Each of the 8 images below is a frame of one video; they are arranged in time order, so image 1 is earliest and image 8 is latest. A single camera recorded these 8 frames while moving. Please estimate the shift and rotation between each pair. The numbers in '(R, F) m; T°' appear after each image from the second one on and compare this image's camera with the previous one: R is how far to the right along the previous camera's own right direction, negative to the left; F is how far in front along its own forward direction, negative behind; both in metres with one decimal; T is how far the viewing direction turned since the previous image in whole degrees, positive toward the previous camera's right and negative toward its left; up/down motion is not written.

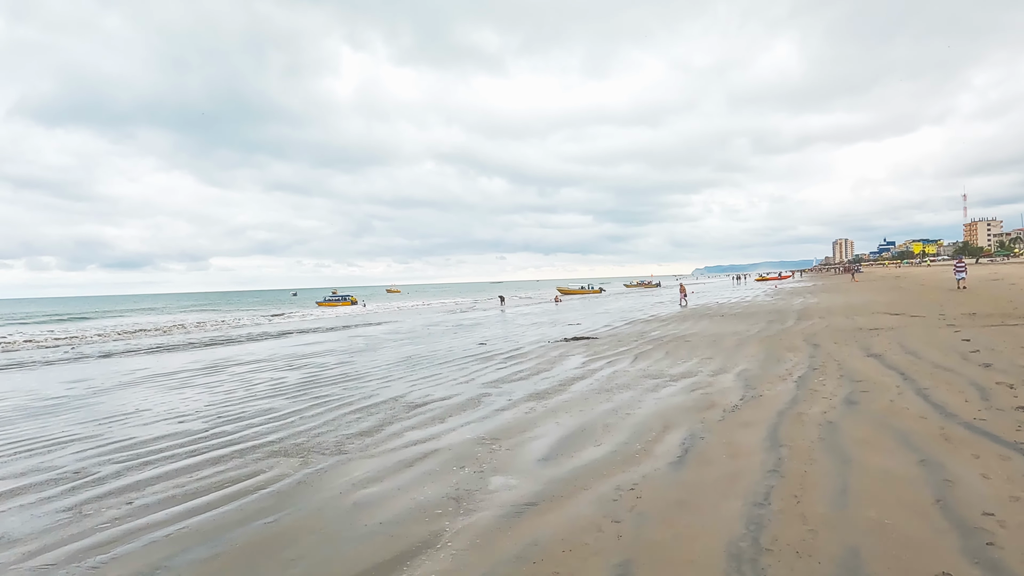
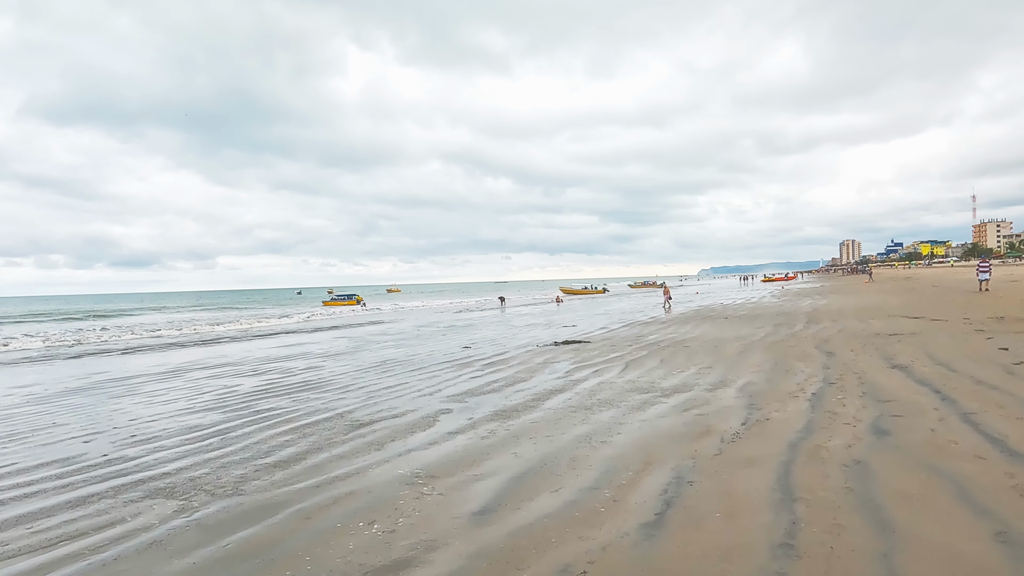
(+0.7, +1.4) m; -1°
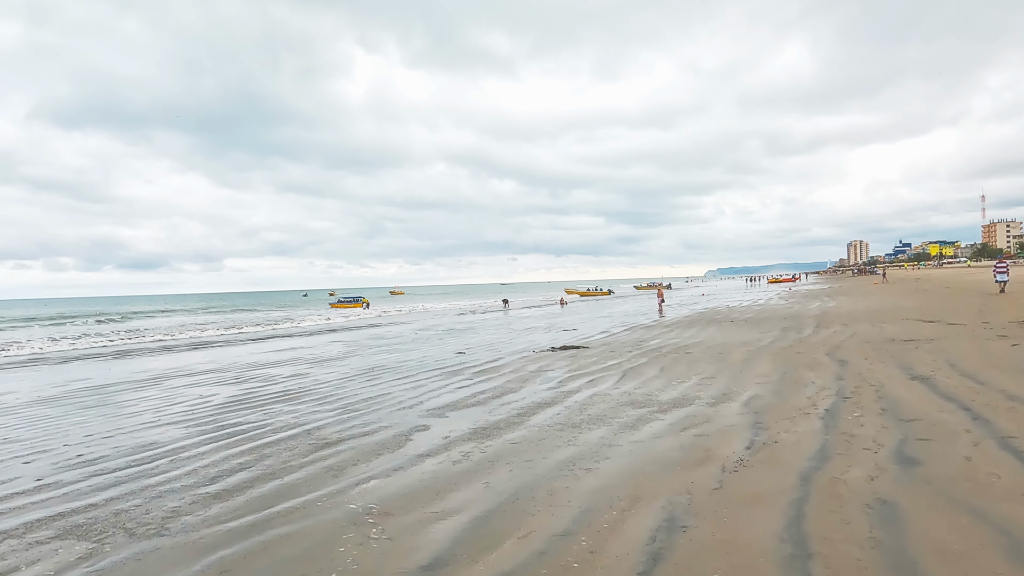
(+0.4, +0.7) m; -1°
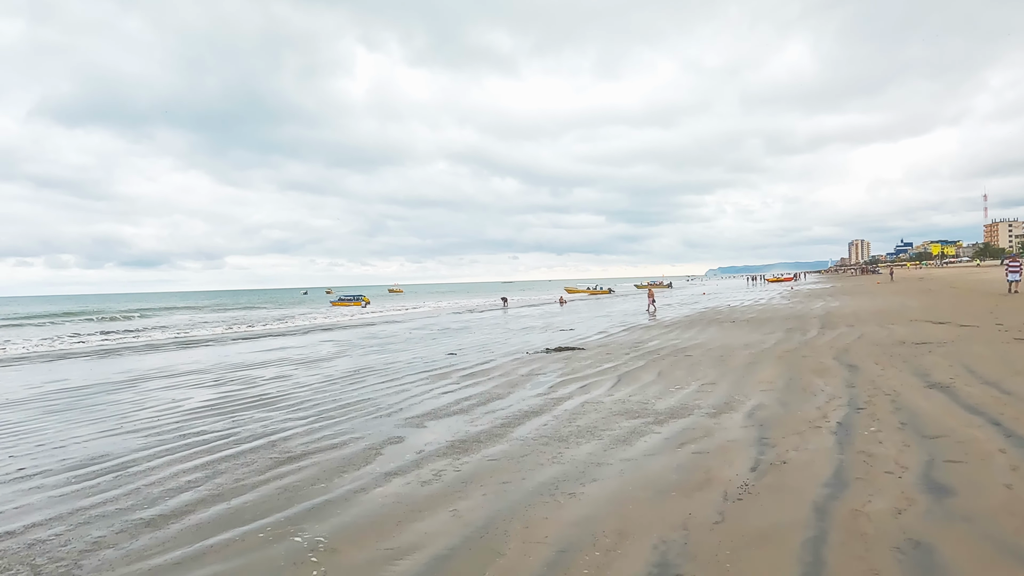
(+0.3, +0.7) m; 0°
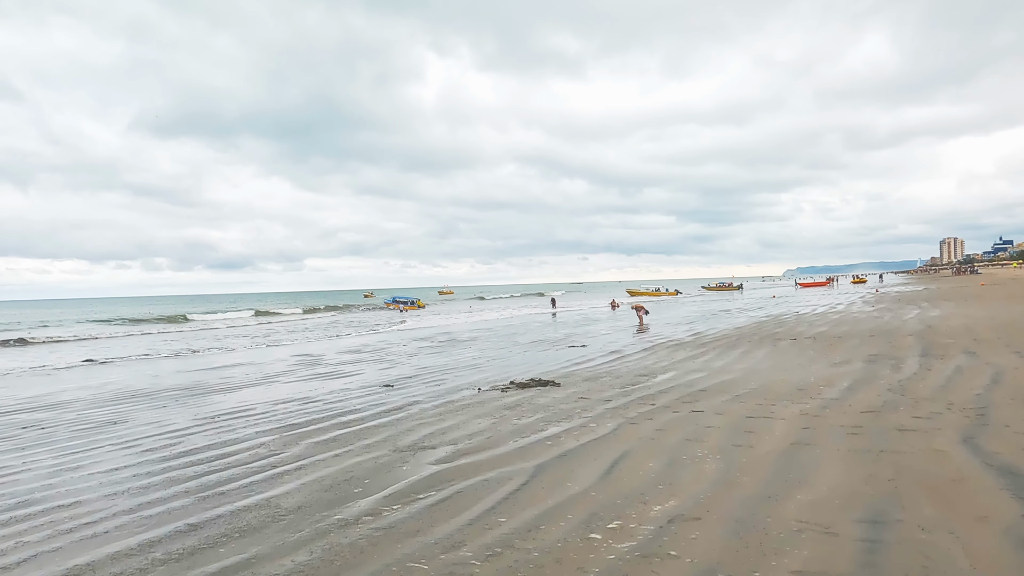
(-0.3, -1.6) m; -6°
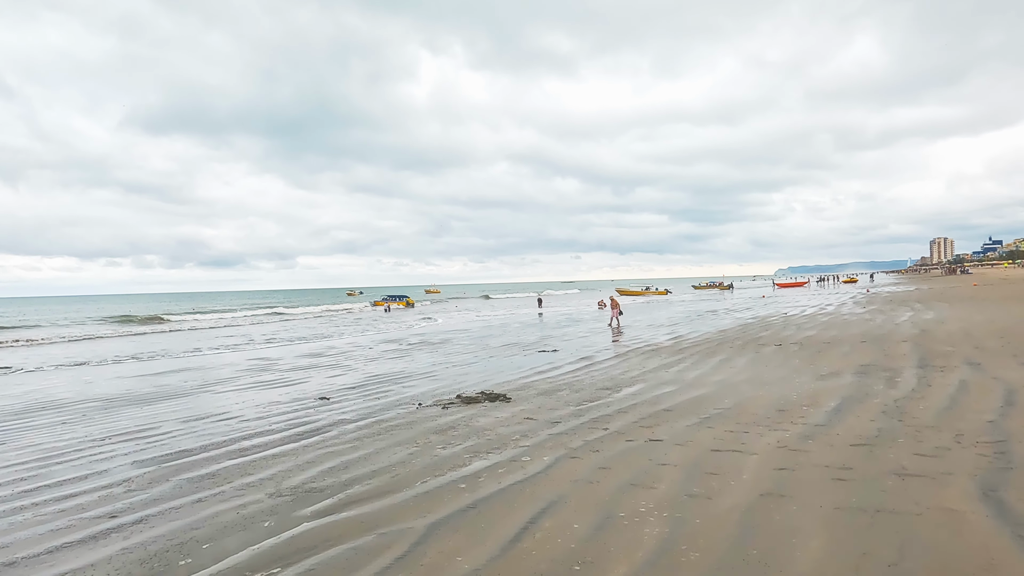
(+0.6, +0.9) m; +1°
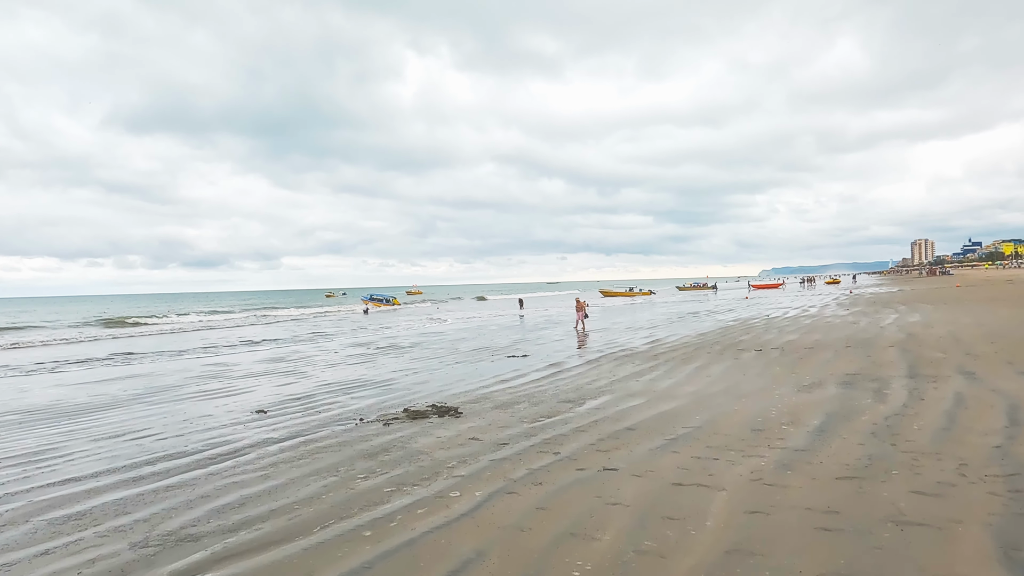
(+0.4, +0.6) m; +1°
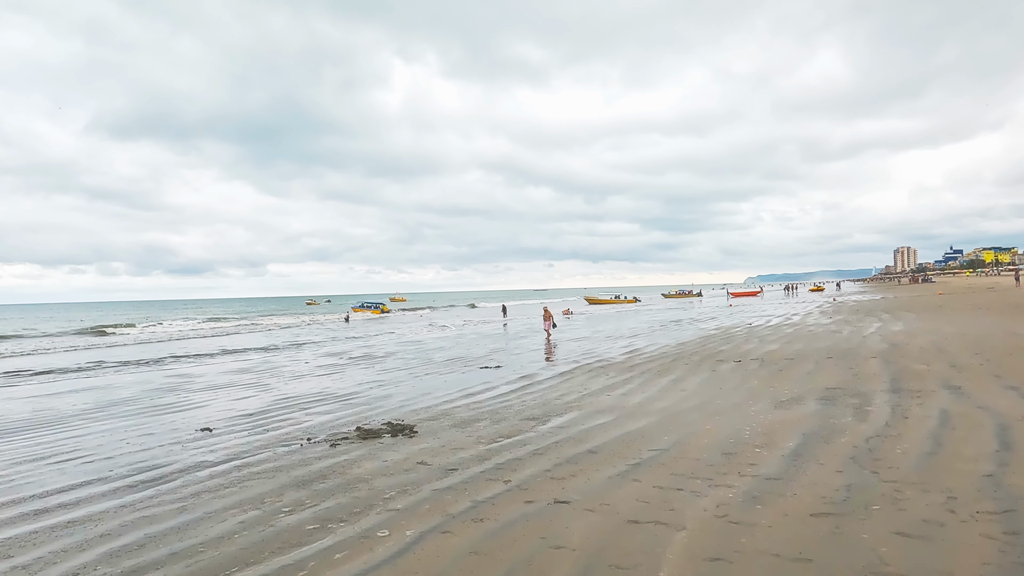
(+0.3, +0.4) m; +1°
